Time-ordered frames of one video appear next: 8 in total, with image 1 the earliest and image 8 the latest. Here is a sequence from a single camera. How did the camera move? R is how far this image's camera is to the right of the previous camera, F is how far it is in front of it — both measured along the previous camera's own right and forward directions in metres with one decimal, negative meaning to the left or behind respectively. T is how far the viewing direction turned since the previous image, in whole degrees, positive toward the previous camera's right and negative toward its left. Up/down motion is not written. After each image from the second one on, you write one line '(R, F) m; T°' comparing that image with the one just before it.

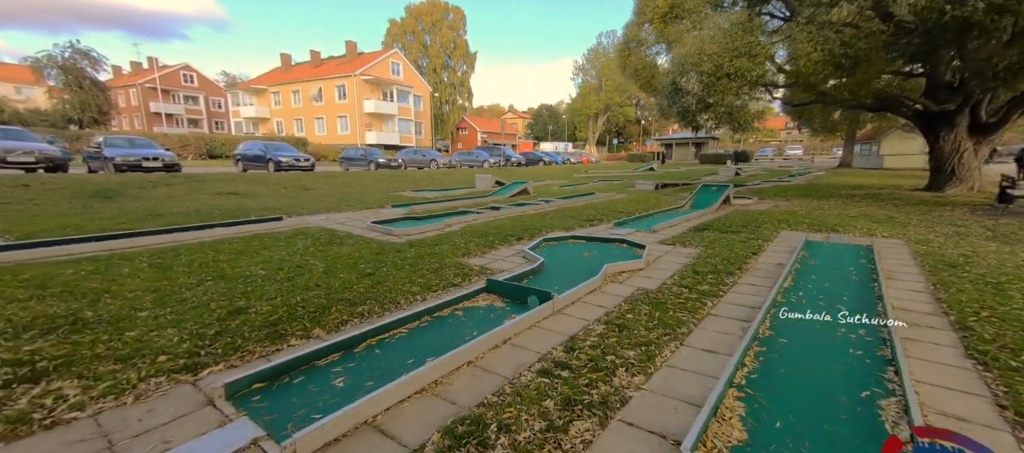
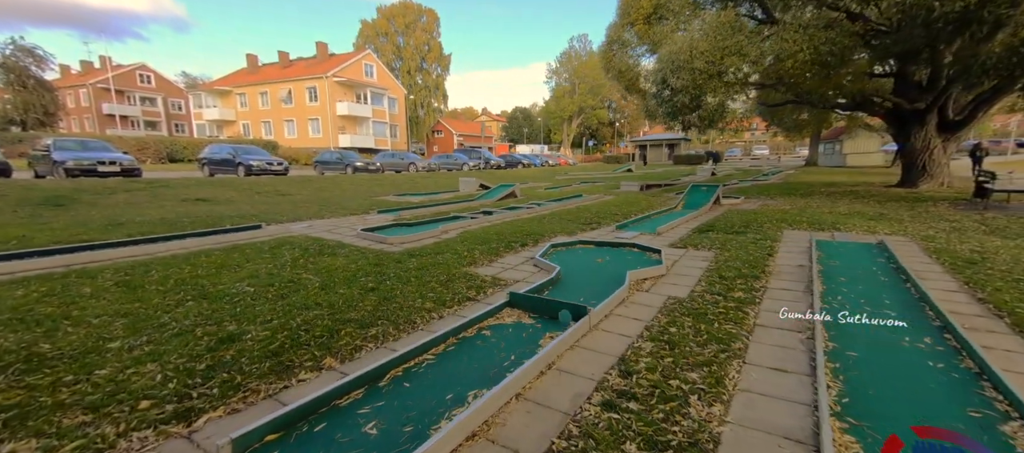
(-0.4, +0.3) m; +3°
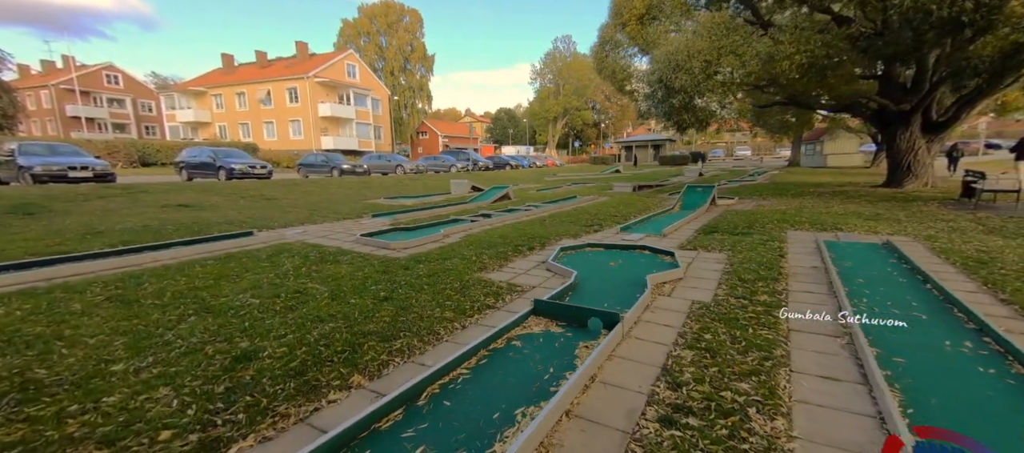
(-0.3, +0.1) m; +2°
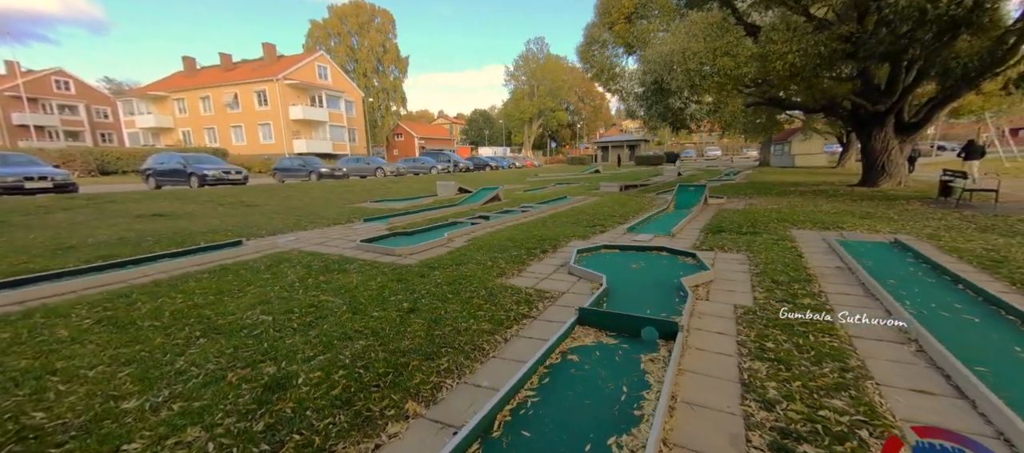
(-0.5, +0.2) m; +3°
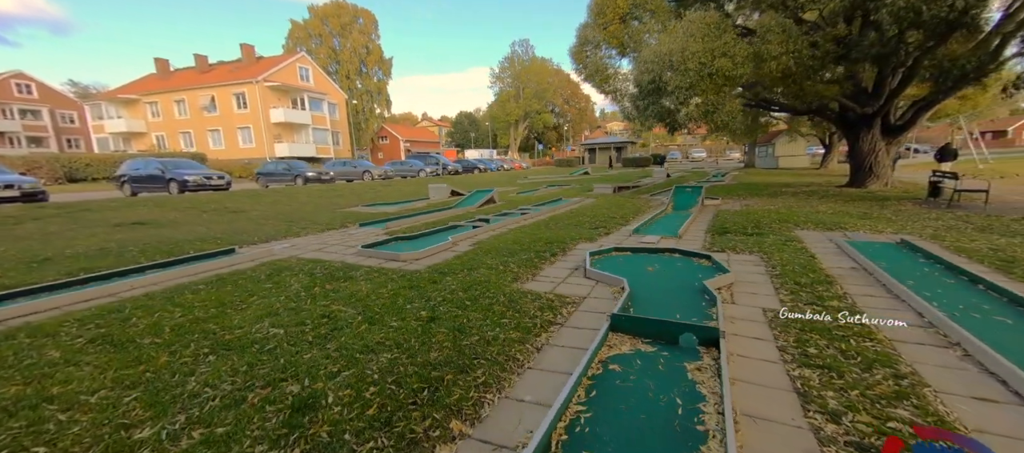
(-0.3, +0.1) m; +2°
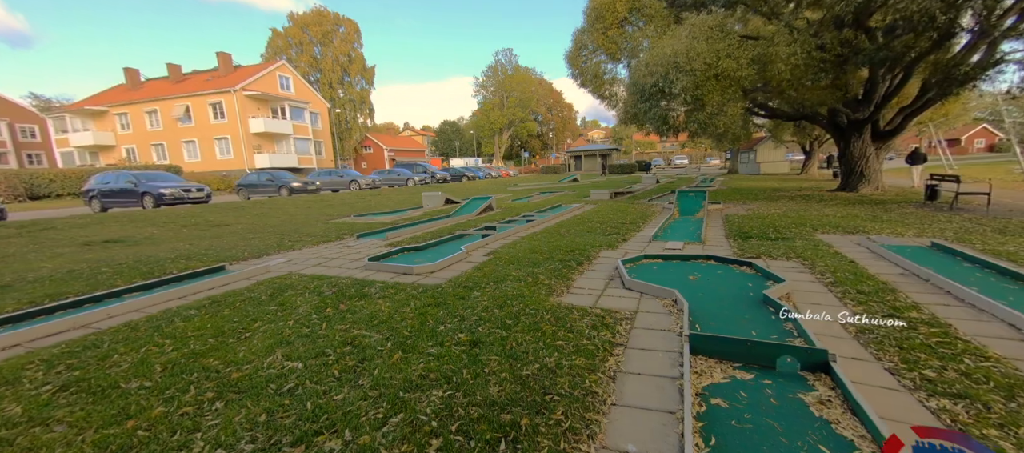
(-0.5, +0.4) m; +2°
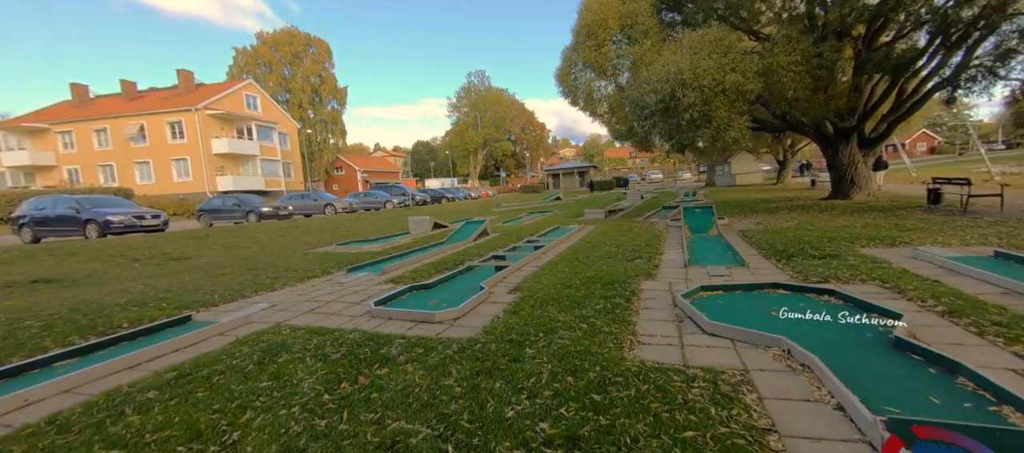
(-0.7, +0.8) m; +4°
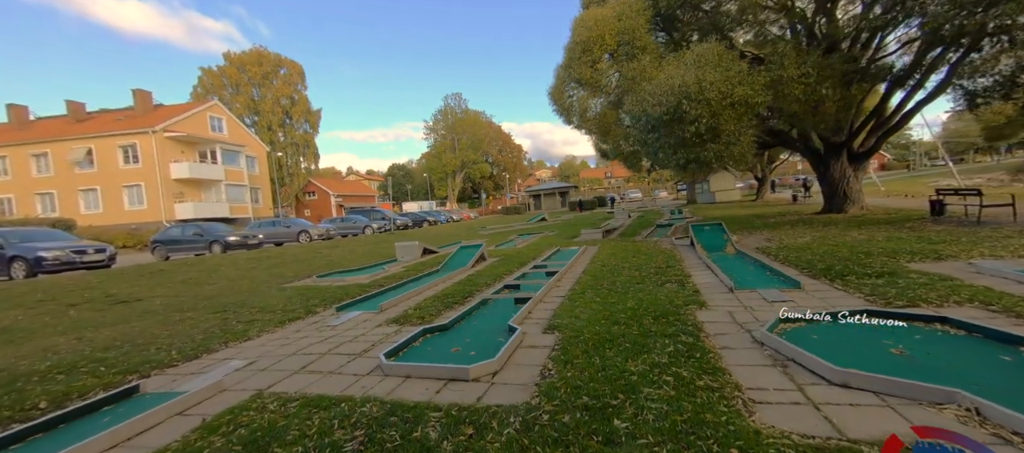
(-0.6, +0.8) m; +4°
